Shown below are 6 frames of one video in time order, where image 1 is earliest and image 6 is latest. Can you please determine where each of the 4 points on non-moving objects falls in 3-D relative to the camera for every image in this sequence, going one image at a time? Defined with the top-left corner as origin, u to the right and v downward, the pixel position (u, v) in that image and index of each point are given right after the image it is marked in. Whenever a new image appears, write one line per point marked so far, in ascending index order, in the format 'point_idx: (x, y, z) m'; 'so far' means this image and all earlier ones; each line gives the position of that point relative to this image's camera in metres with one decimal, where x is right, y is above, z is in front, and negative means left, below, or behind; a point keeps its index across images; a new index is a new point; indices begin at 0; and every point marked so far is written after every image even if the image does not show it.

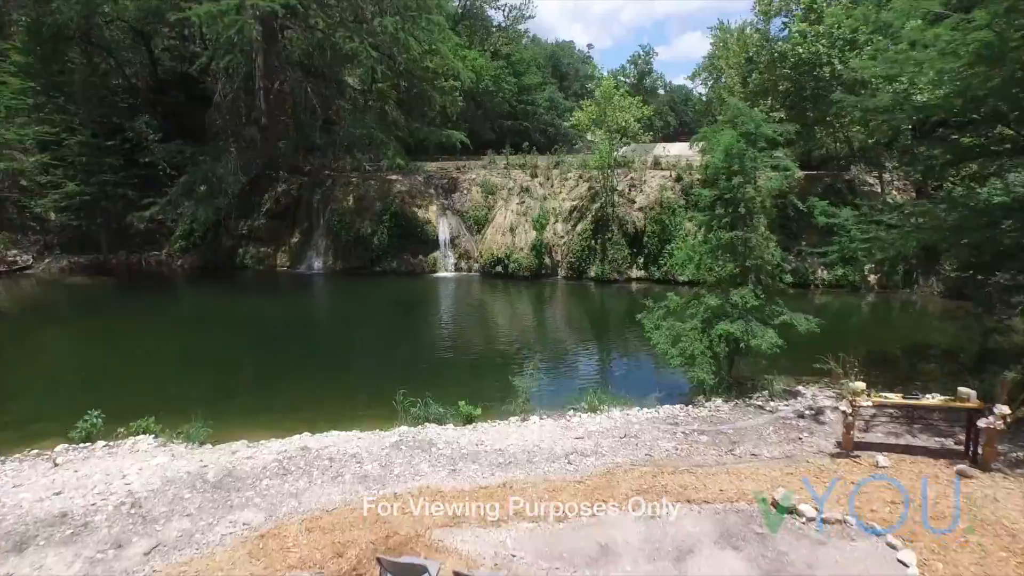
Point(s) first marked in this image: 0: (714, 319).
0: (+3.4, -0.4, +11.4) m
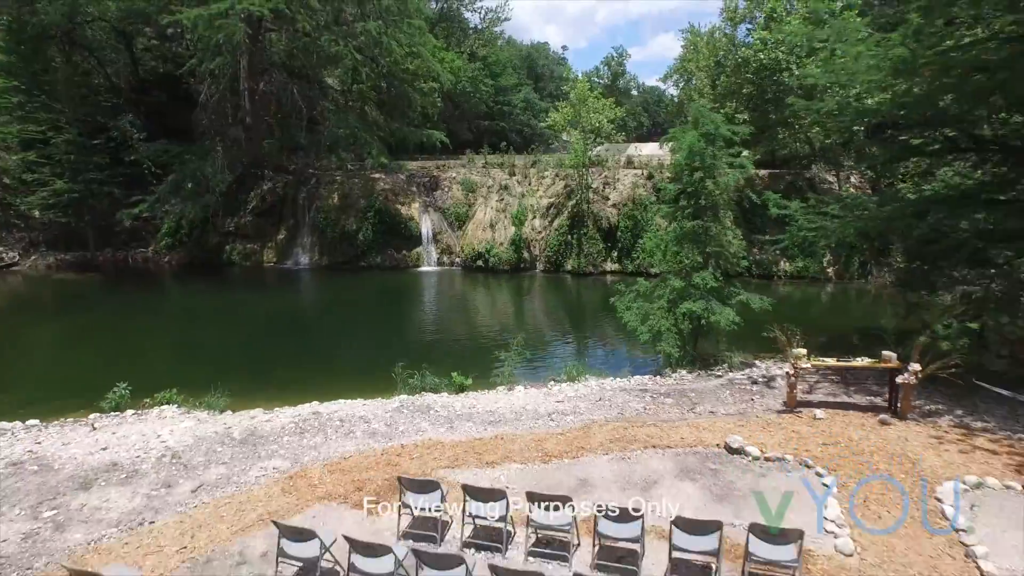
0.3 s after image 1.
0: (+3.1, -0.2, +12.7) m
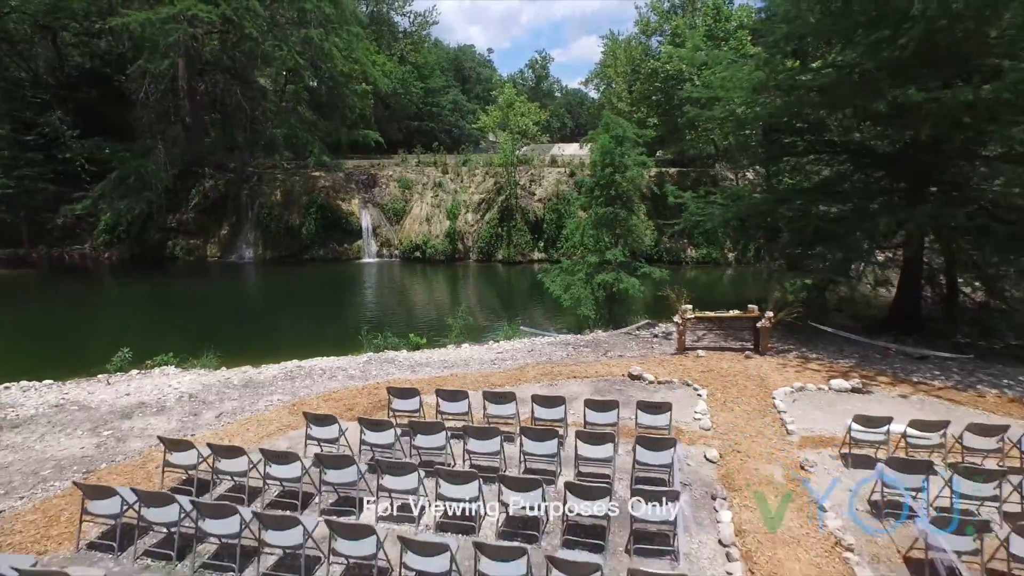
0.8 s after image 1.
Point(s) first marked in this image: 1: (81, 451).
0: (+1.9, +0.4, +15.3) m
1: (-4.9, -1.8, +7.6) m
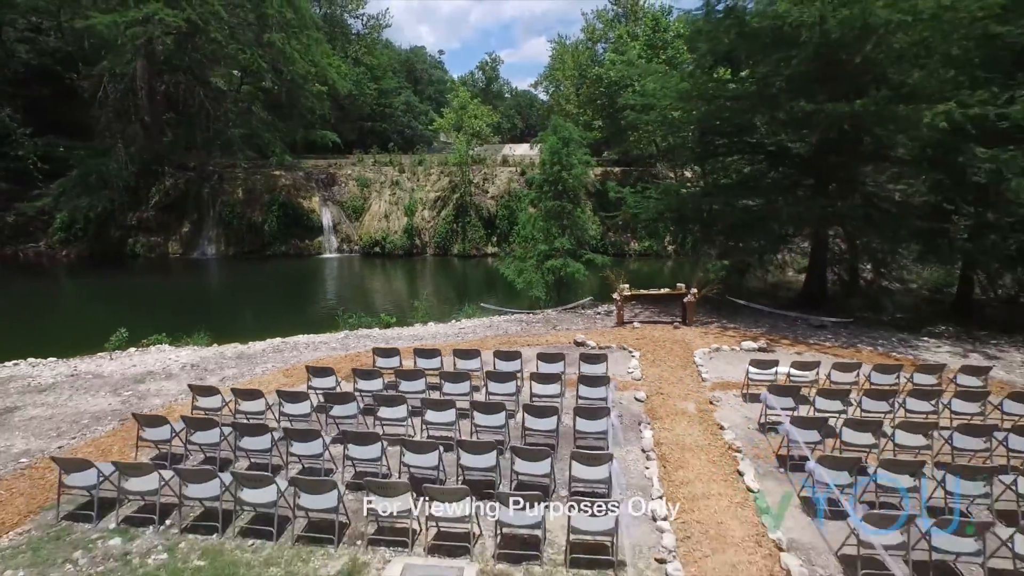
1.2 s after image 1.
0: (+0.9, +0.7, +17.0) m
1: (-5.4, -1.6, +8.9) m
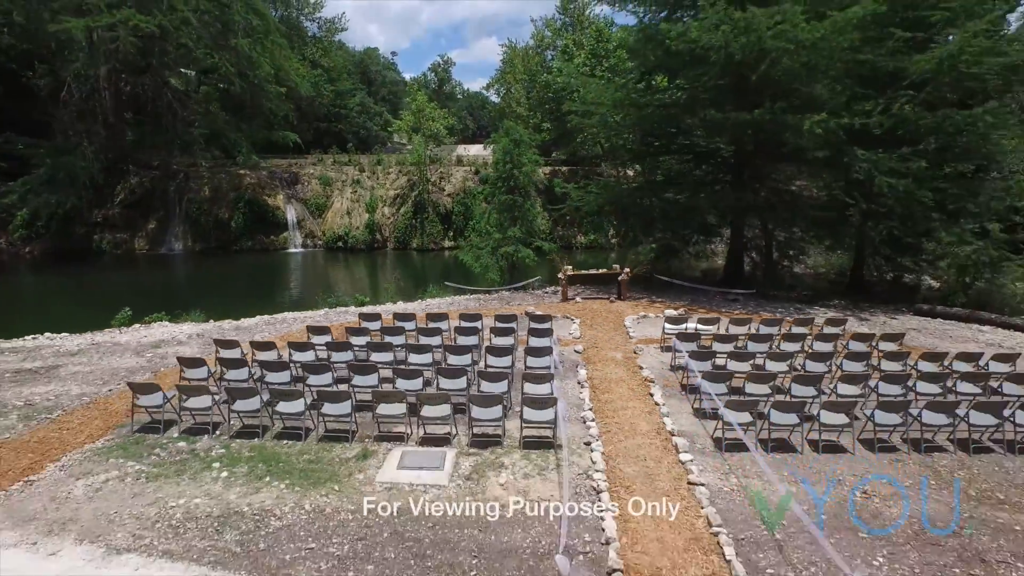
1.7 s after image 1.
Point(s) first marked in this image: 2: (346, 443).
0: (-0.3, +1.2, +19.2) m
1: (-6.0, -1.2, +10.6) m
2: (-1.9, -1.7, +7.5) m
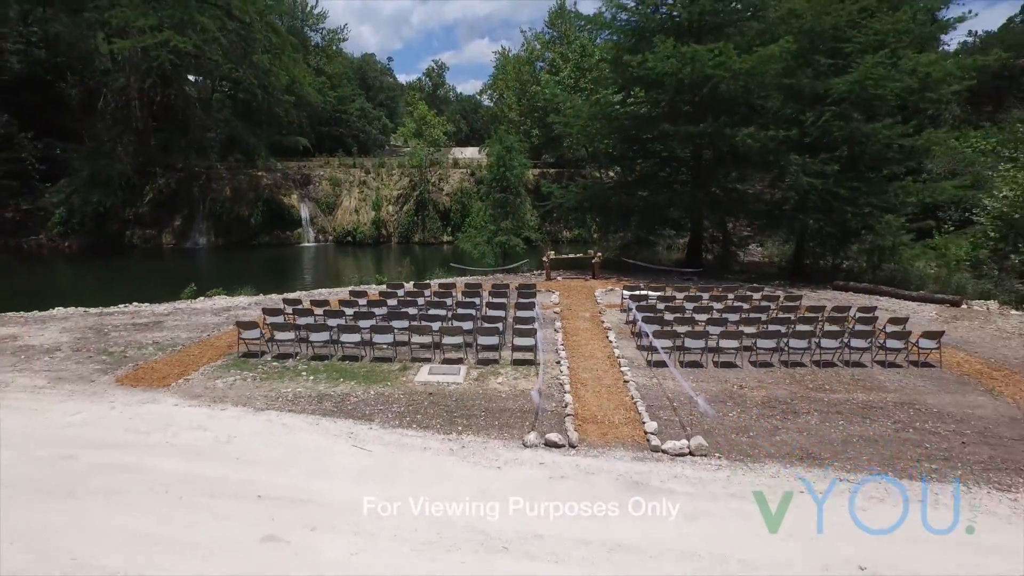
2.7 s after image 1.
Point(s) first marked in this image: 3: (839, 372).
0: (-0.6, +1.7, +22.5) m
1: (-6.1, -0.7, +13.9) m
2: (-2.0, -1.2, +10.8) m
3: (+5.1, -1.3, +10.4) m
